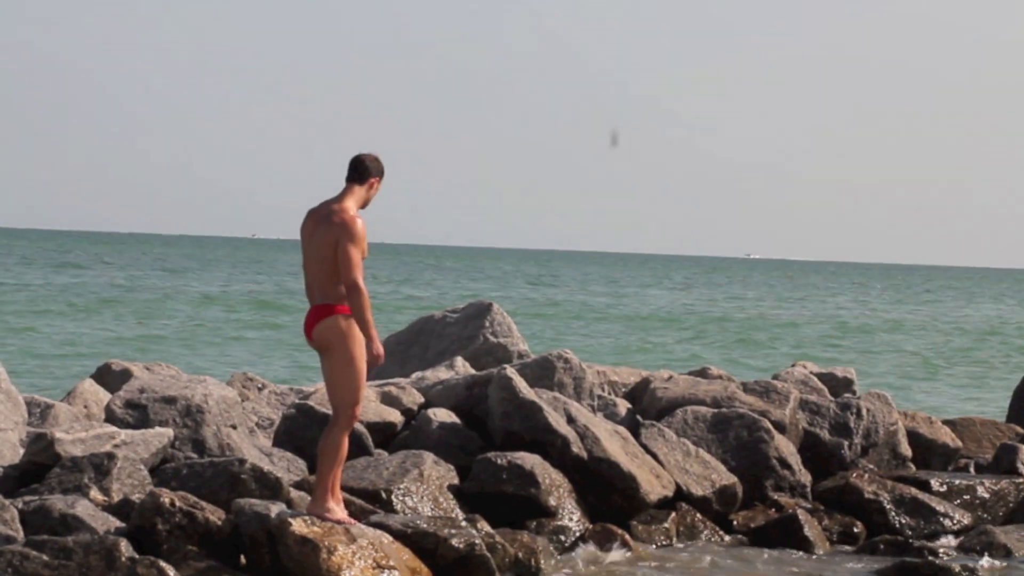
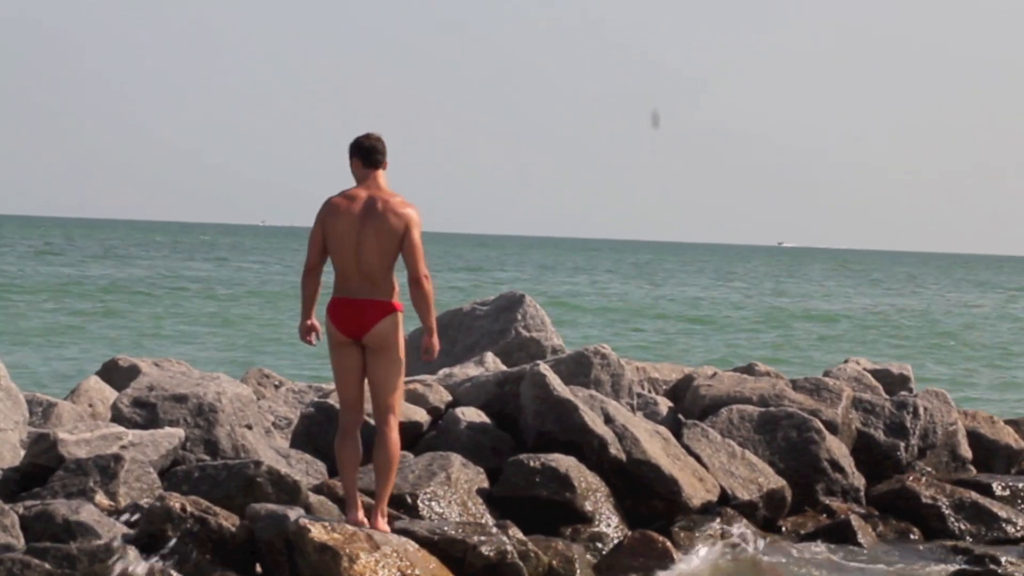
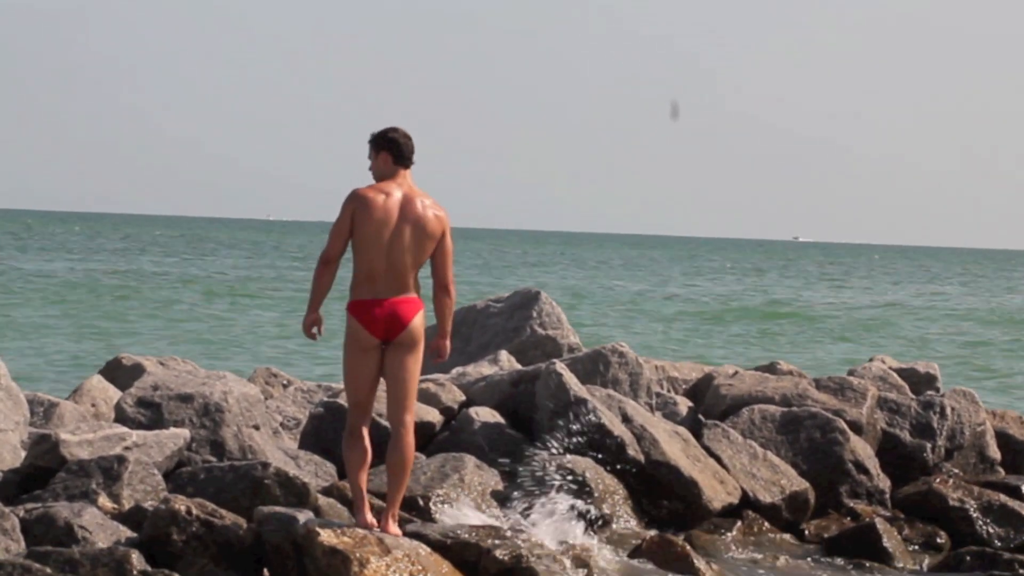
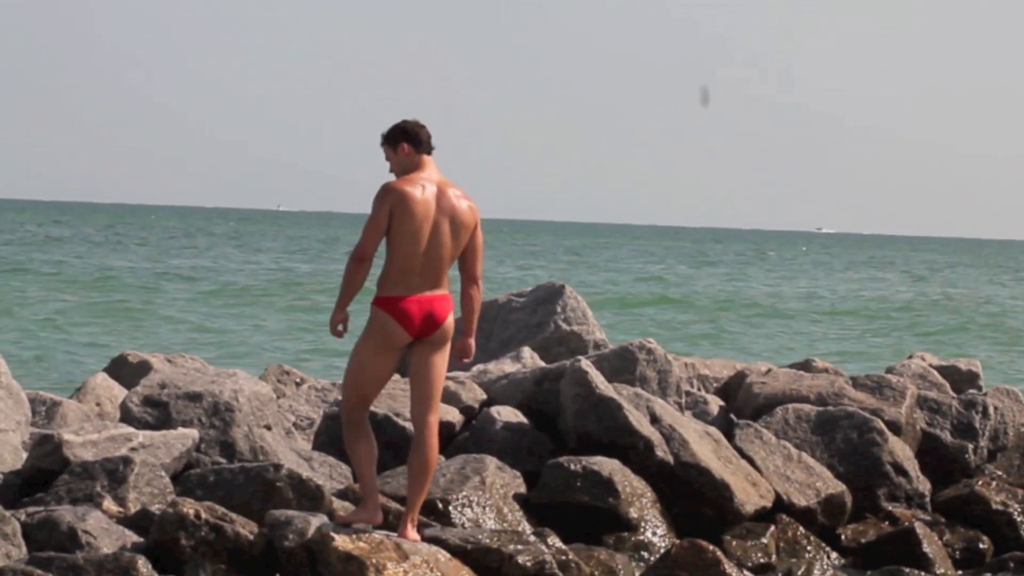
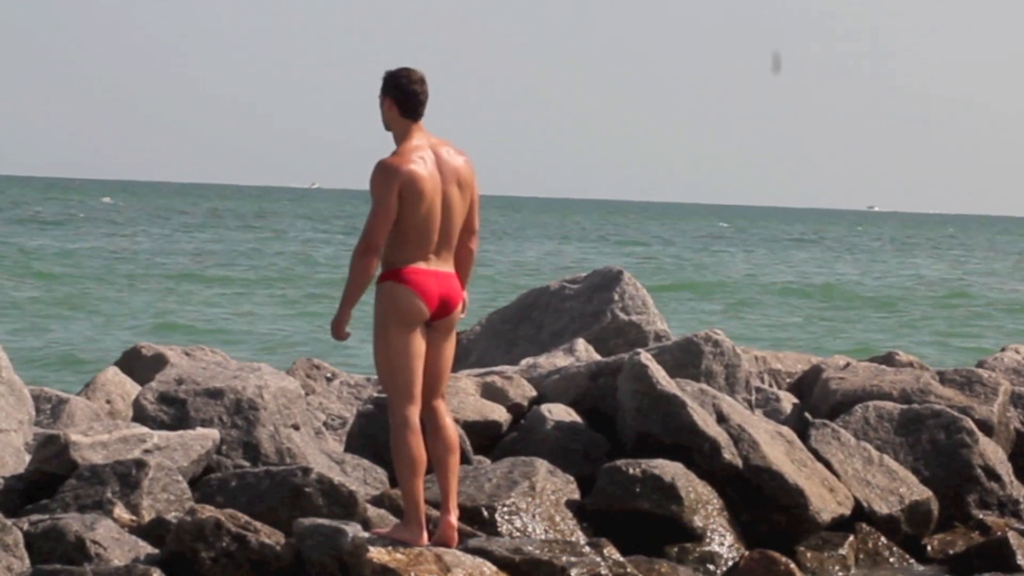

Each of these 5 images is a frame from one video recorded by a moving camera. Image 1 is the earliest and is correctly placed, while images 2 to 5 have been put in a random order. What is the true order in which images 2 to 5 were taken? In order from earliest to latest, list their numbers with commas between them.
2, 3, 4, 5
